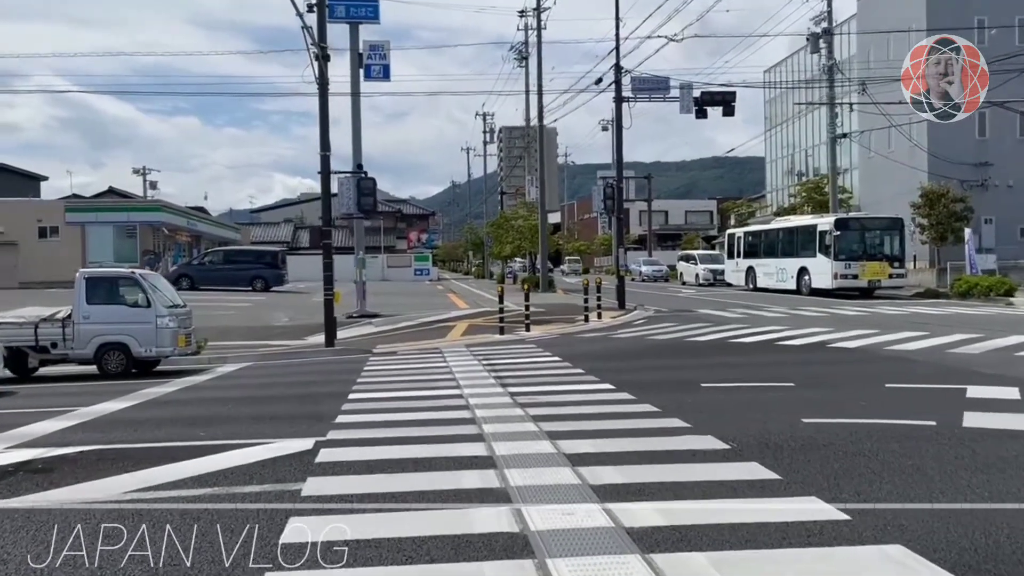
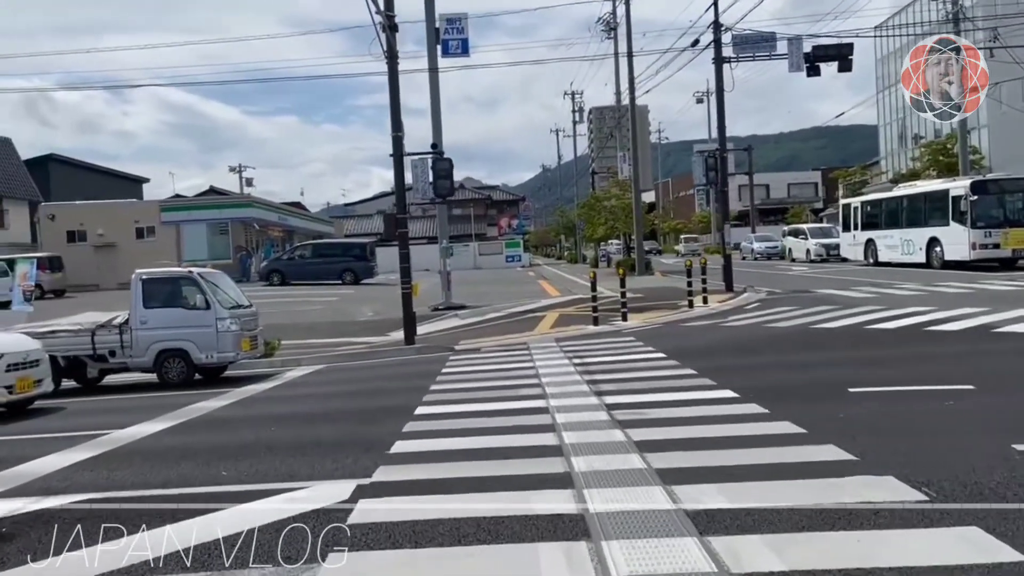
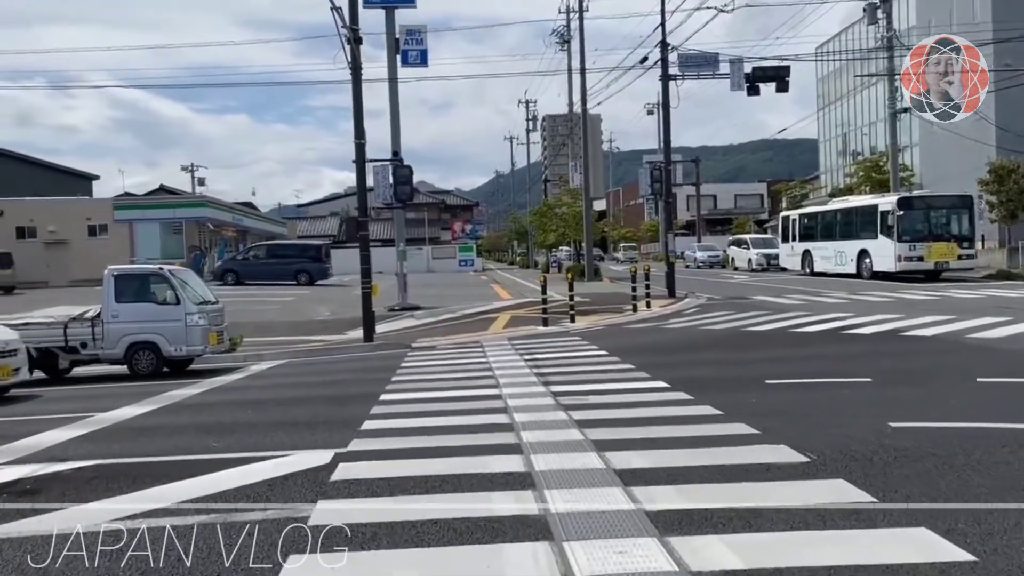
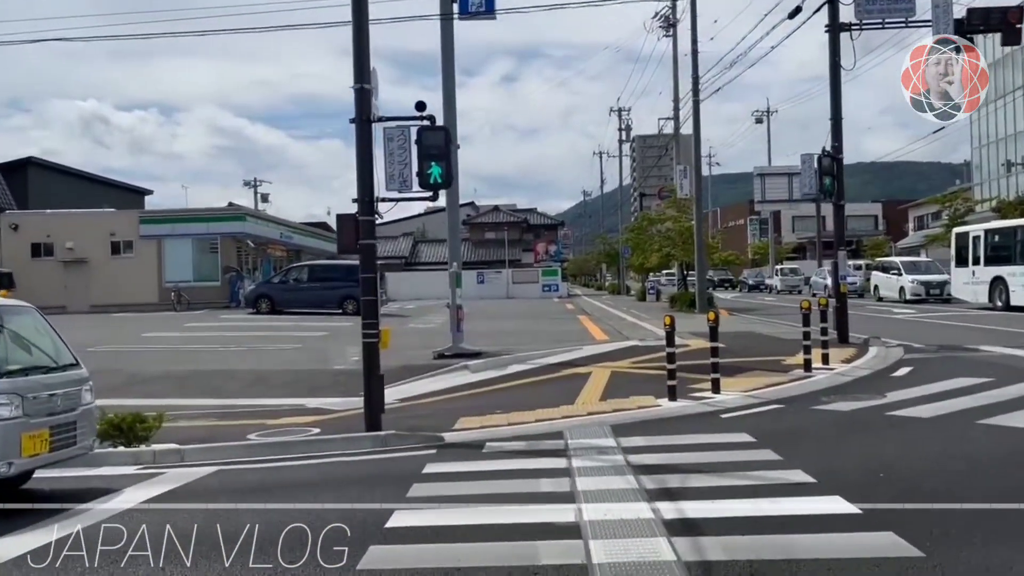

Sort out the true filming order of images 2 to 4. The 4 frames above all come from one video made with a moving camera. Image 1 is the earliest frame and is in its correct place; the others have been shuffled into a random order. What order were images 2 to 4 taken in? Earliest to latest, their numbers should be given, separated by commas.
3, 2, 4
